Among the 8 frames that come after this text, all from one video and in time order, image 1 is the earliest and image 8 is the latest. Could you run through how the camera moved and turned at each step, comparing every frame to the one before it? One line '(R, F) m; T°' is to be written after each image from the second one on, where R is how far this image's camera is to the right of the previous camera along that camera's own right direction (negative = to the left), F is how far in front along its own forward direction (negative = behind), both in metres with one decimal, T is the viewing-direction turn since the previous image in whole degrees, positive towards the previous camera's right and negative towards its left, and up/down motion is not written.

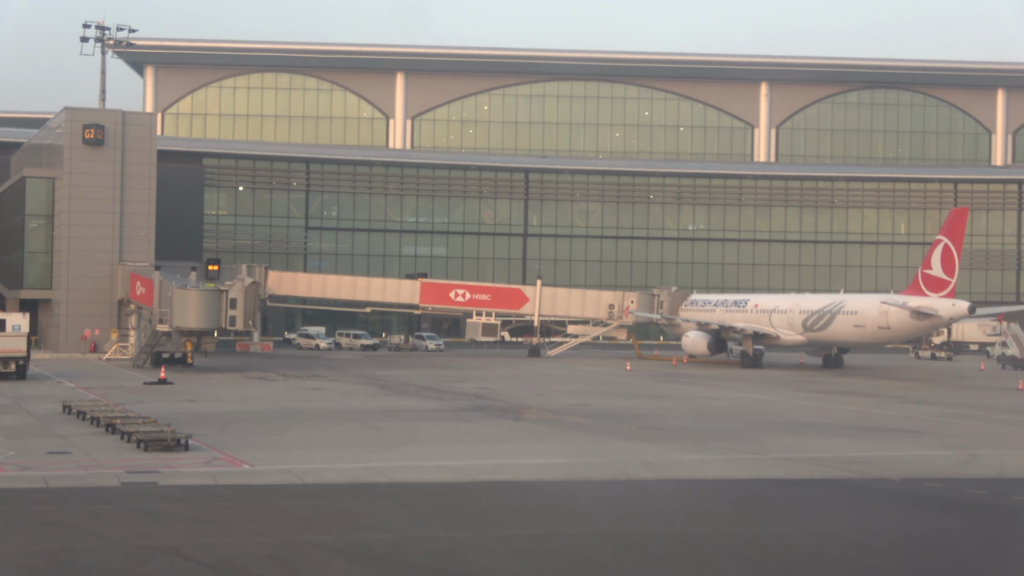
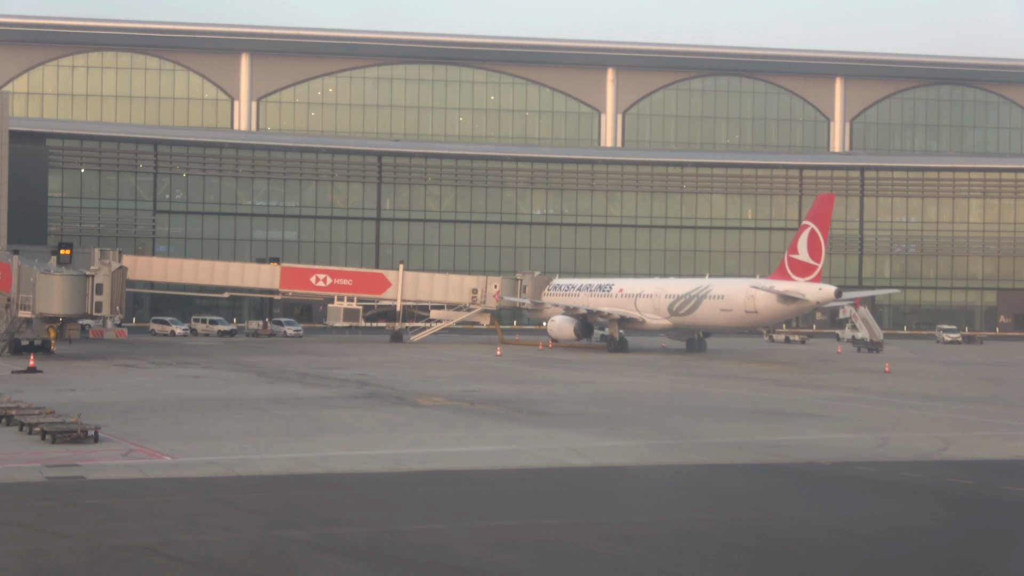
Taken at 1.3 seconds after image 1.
(-1.1, +0.4) m; +6°
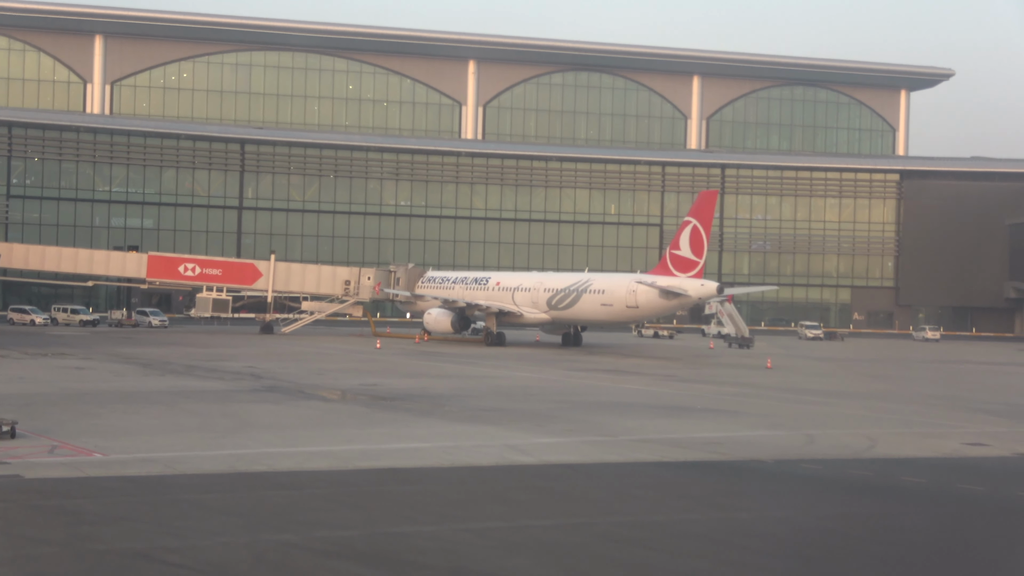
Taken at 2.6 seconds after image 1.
(-1.2, +0.4) m; +6°
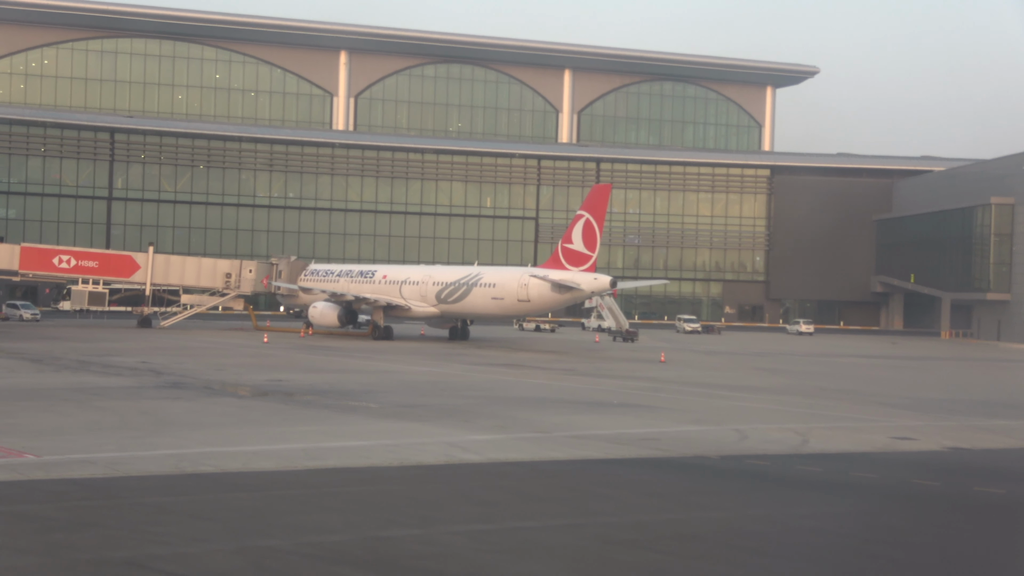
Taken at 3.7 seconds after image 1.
(-1.0, +0.4) m; +5°
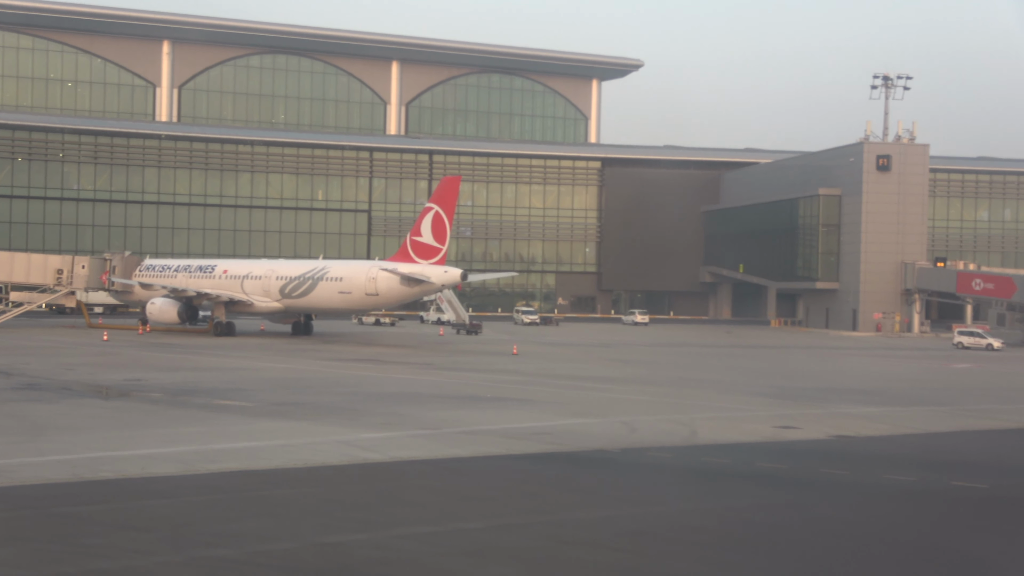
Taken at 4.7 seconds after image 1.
(-0.9, +0.4) m; +7°
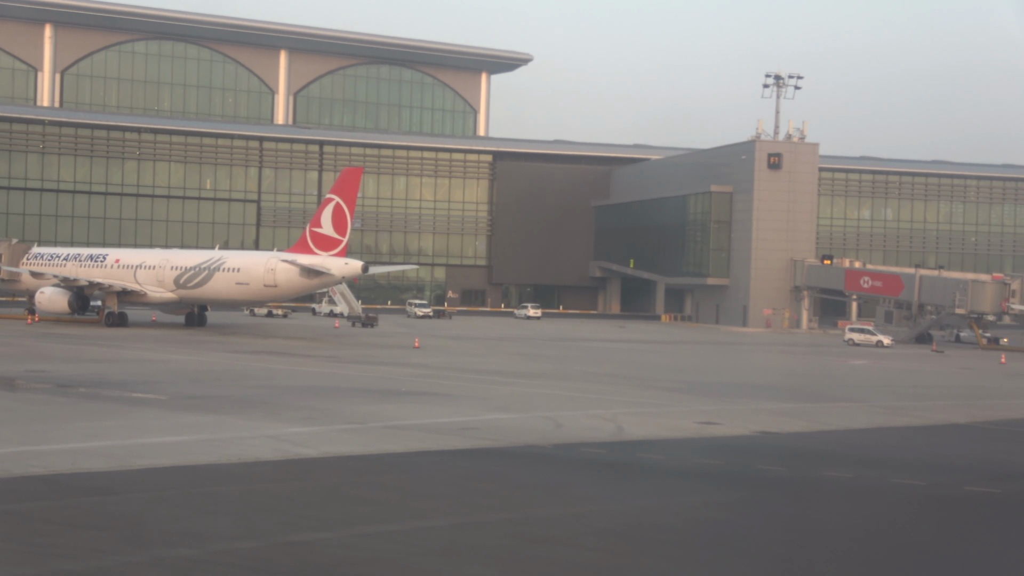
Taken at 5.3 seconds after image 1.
(-0.6, +0.2) m; +4°
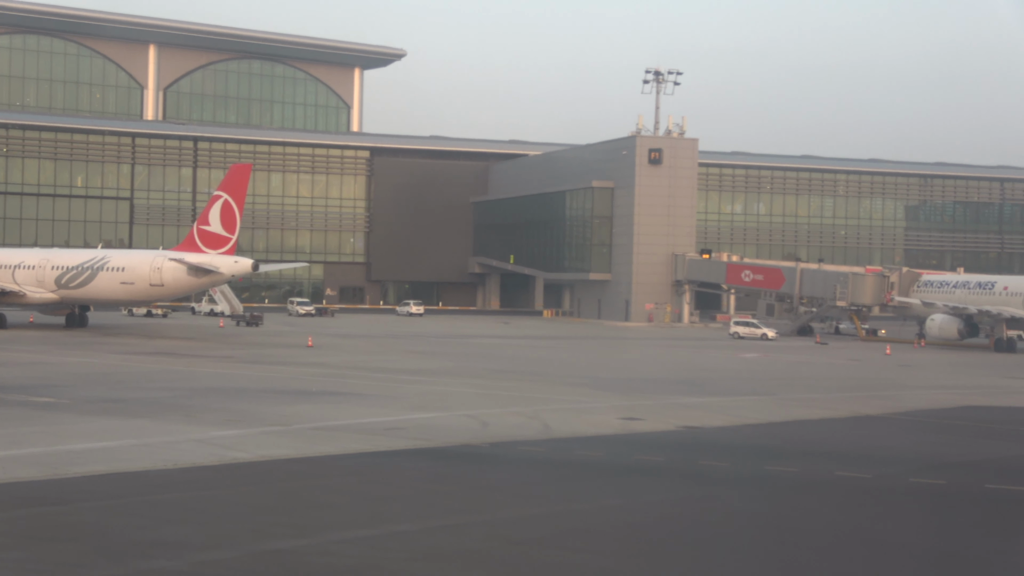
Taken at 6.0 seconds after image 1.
(-0.8, +0.2) m; +5°
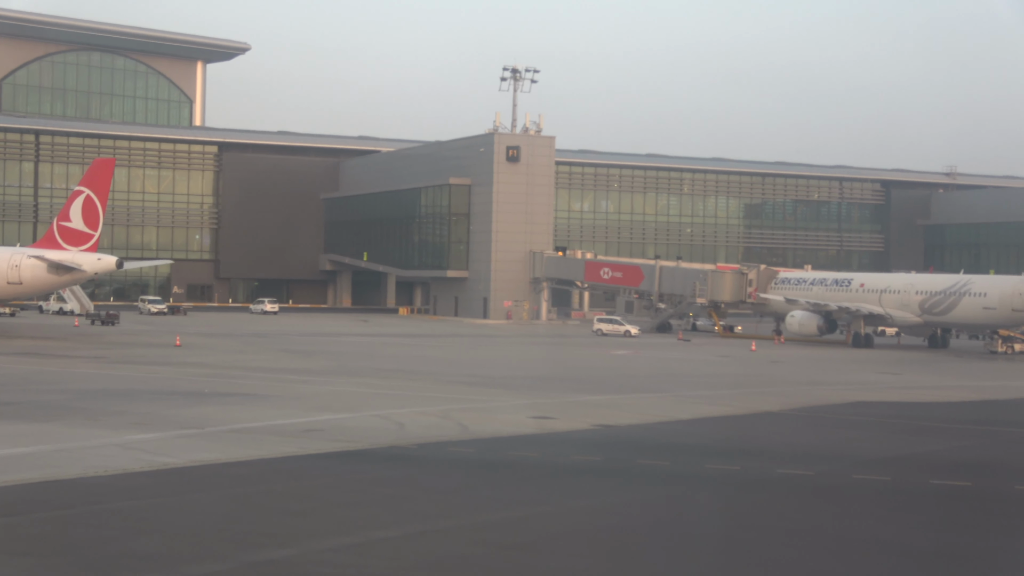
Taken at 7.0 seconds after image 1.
(-1.1, +0.3) m; +6°
